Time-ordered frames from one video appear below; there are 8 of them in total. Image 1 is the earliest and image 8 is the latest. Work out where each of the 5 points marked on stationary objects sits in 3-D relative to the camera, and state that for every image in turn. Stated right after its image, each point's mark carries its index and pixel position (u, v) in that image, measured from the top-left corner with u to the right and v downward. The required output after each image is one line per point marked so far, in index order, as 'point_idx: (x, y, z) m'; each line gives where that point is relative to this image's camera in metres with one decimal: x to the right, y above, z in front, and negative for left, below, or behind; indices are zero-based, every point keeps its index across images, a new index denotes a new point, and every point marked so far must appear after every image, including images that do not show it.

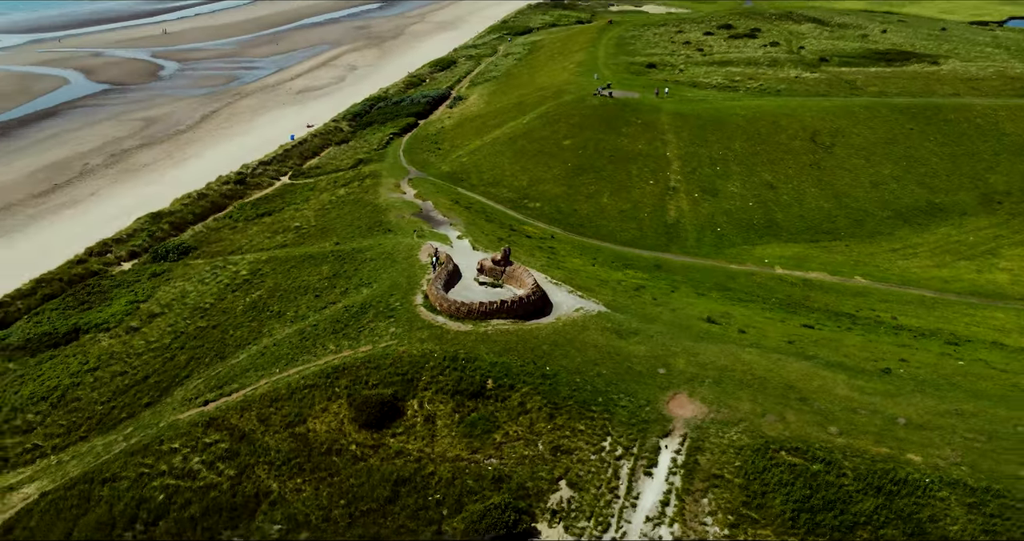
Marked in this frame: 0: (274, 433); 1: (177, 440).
0: (-4.6, -3.1, +15.6) m
1: (-6.6, -3.2, +15.9) m
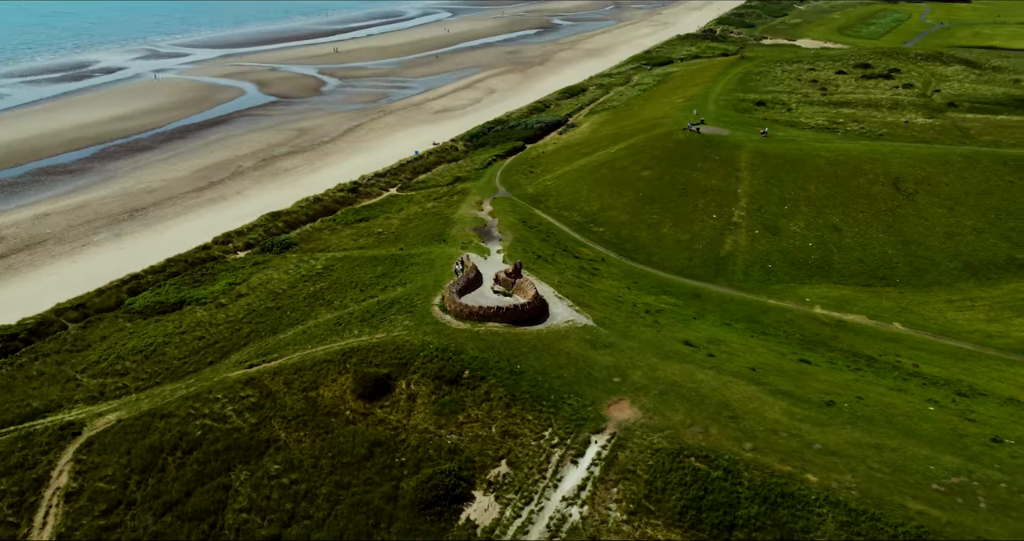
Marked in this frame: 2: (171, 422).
0: (-5.2, -2.9, +19.2) m
1: (-7.1, -2.9, +19.8) m
2: (-8.0, -3.5, +19.2) m
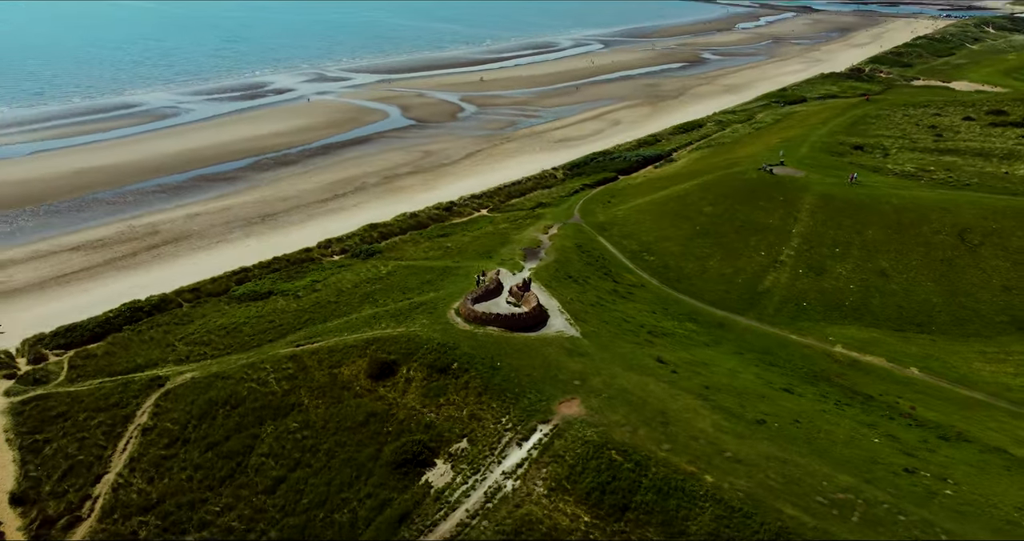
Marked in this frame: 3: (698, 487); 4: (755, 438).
0: (-5.5, -2.8, +23.4) m
1: (-7.2, -2.7, +24.4) m
2: (-8.3, -3.3, +24.0) m
3: (+3.9, -4.5, +17.2) m
4: (+5.6, -3.8, +18.9) m
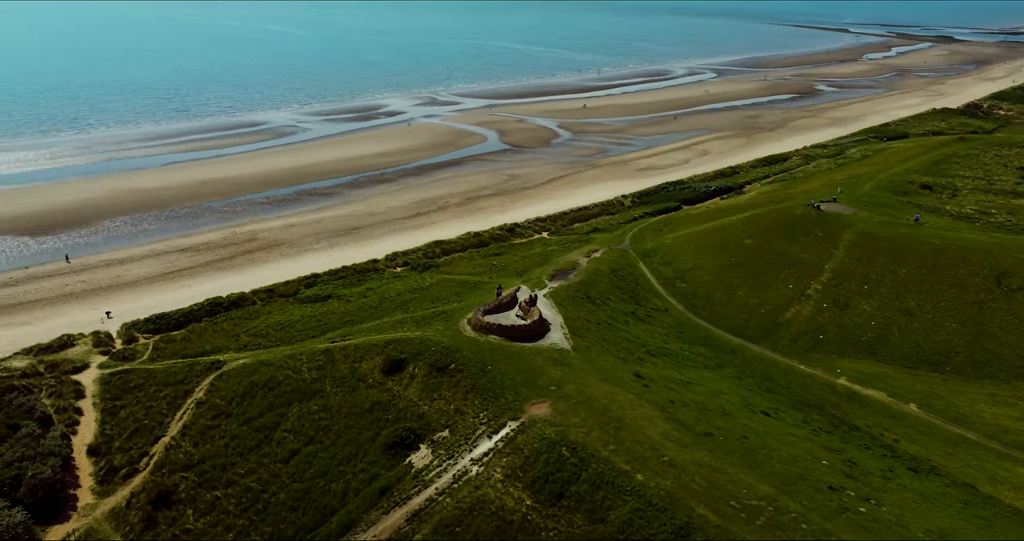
0: (-5.6, -3.0, +27.1) m
1: (-7.1, -2.9, +28.3) m
2: (-8.2, -3.3, +28.0) m
3: (+2.7, -5.0, +19.5) m
4: (+4.7, -4.5, +21.0) m
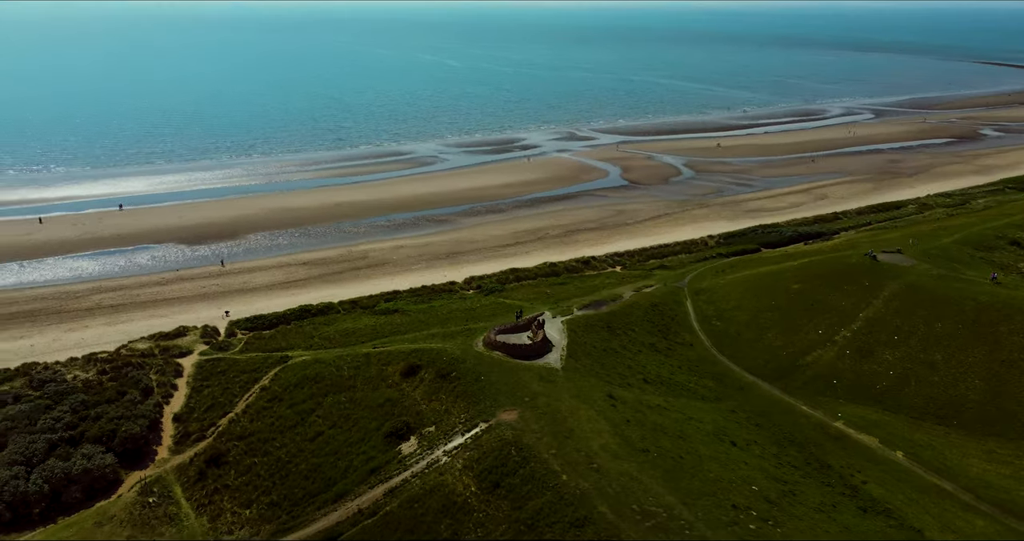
0: (-5.3, -3.7, +32.1) m
1: (-6.6, -3.5, +33.6) m
2: (-7.8, -3.9, +33.5) m
3: (+1.1, -5.9, +22.9) m
4: (+3.3, -5.5, +24.0) m
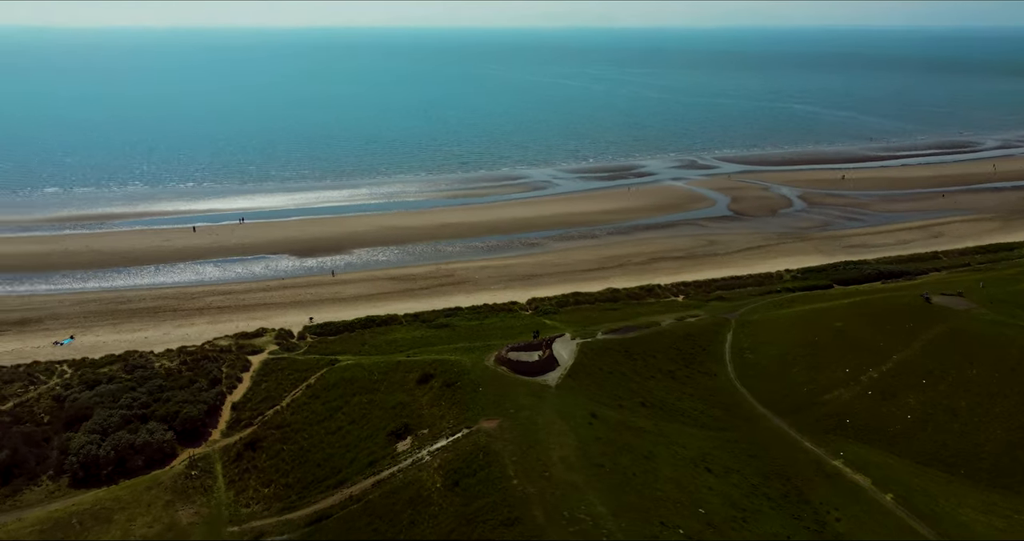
0: (-4.8, -4.4, +35.5) m
1: (-5.7, -4.2, +37.2) m
2: (-7.0, -4.5, +37.3) m
3: (-0.3, -6.5, +25.2) m
4: (+2.1, -6.3, +25.9) m
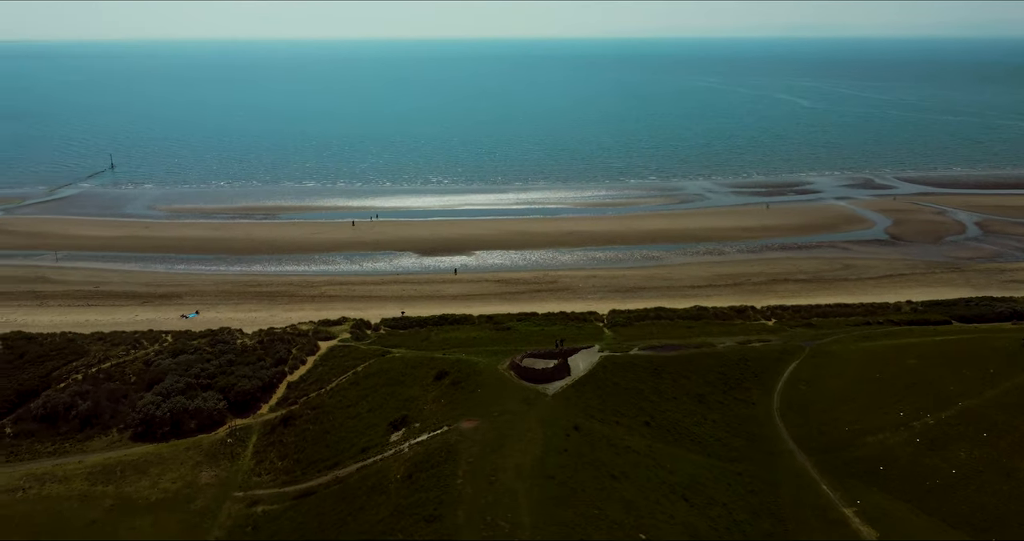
0: (-3.8, -4.3, +36.8) m
1: (-4.2, -4.1, +38.7) m
2: (-5.4, -4.3, +39.1) m
3: (-2.1, -6.6, +25.7) m
4: (+0.4, -6.5, +25.7) m
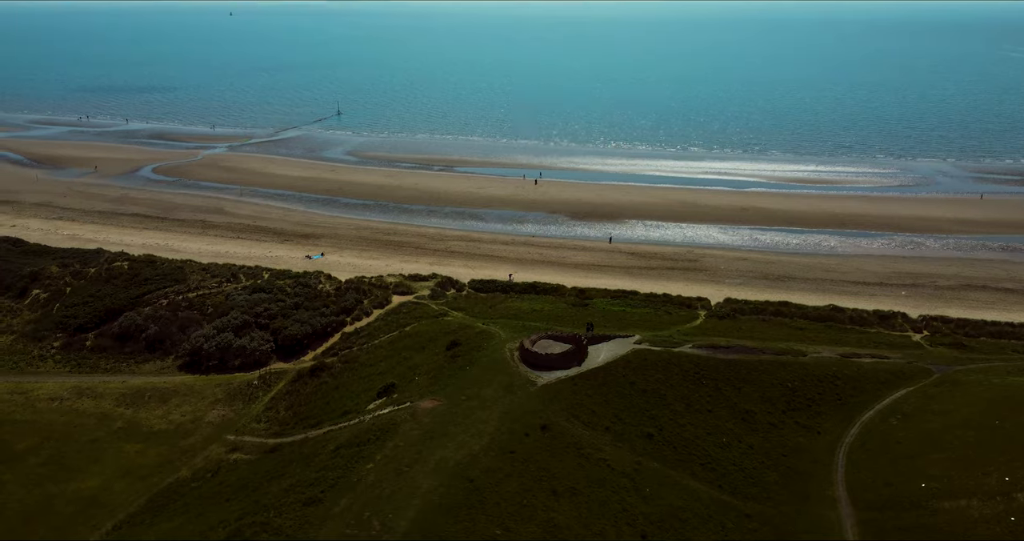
0: (-2.3, -2.7, +33.9) m
1: (-2.2, -2.4, +35.8) m
2: (-3.2, -2.5, +36.6) m
3: (-4.3, -5.4, +22.9) m
4: (-1.9, -5.6, +22.2) m
